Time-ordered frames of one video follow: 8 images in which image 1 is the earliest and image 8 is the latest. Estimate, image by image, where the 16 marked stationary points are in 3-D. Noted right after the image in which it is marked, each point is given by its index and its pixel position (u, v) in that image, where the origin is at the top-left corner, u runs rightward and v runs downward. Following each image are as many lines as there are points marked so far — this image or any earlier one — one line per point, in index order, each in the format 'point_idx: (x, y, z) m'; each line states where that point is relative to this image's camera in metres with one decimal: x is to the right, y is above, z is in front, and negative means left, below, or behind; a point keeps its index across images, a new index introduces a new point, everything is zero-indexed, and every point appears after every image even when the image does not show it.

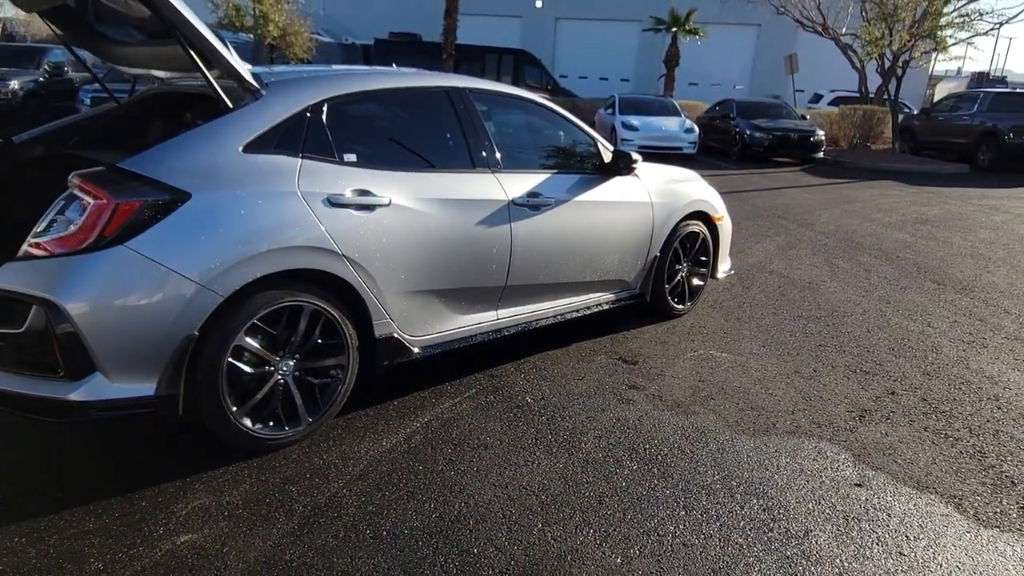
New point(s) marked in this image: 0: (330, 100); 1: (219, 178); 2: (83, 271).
0: (-0.9, +0.9, +3.5) m
1: (-1.2, +0.5, +3.0) m
2: (-1.6, +0.1, +2.8) m
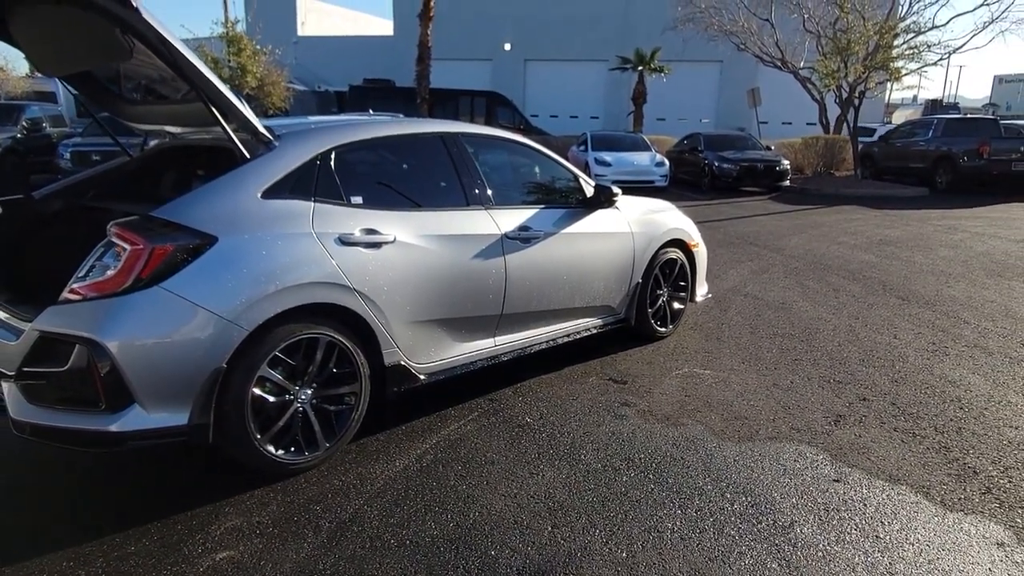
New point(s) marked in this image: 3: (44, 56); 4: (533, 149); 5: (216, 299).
0: (-0.9, +0.7, +3.8) m
1: (-1.2, +0.3, +3.3) m
2: (-1.6, -0.1, +3.0) m
3: (-2.4, +1.2, +3.8) m
4: (+0.1, +0.9, +4.9) m
5: (-1.3, -0.1, +3.2) m
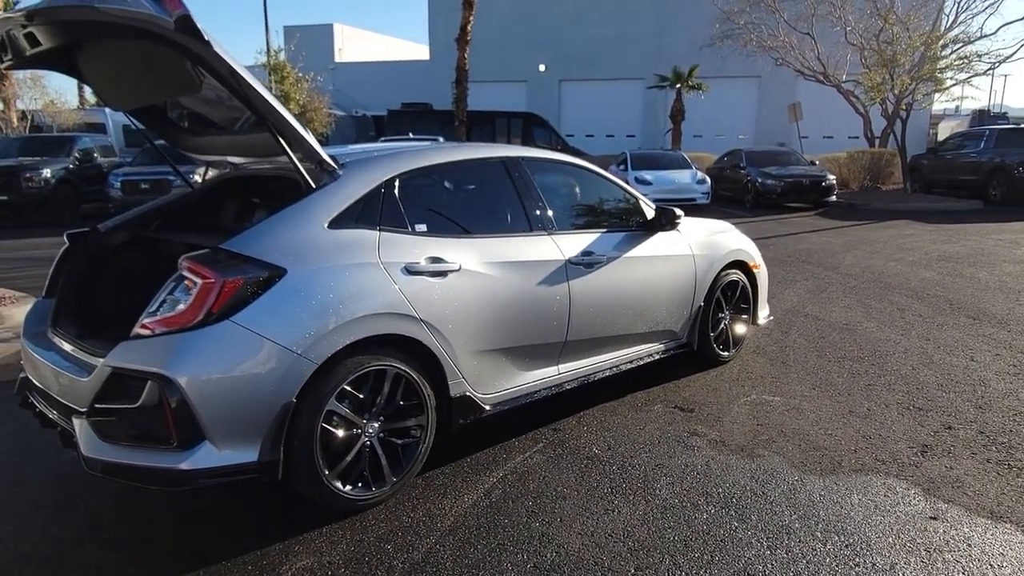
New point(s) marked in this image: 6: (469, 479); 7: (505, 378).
0: (-0.6, +0.6, +3.8) m
1: (-0.9, +0.2, +3.3) m
2: (-1.3, -0.2, +3.0) m
3: (-2.1, +1.0, +3.8) m
4: (+0.5, +0.8, +4.8) m
5: (-0.9, -0.2, +3.1) m
6: (-0.2, -1.0, +3.8) m
7: (0.0, -0.5, +4.1) m
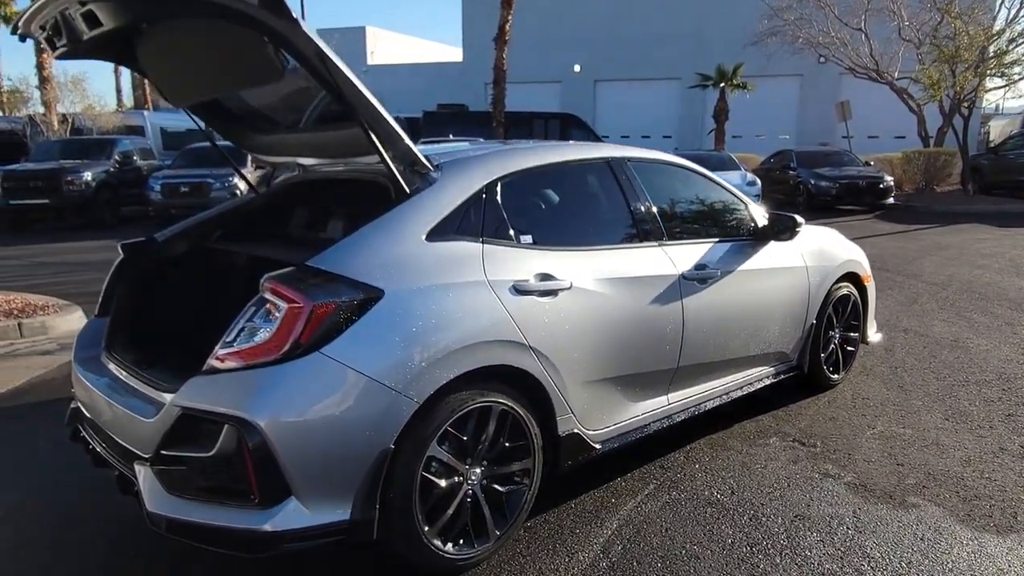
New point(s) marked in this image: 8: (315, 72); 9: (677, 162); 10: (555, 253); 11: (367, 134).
0: (0.0, +0.5, +3.3) m
1: (-0.4, +0.1, +2.8) m
2: (-0.8, -0.3, +2.5) m
3: (-1.5, +0.9, +3.4) m
4: (+1.1, +0.7, +4.3) m
5: (-0.5, -0.3, +2.6) m
6: (+0.3, -1.1, +3.2) m
7: (+0.5, -0.6, +3.5) m
8: (-0.7, +0.8, +2.7) m
9: (+0.9, +0.7, +4.2) m
10: (+0.2, +0.2, +3.3) m
11: (-0.6, +0.6, +2.9) m
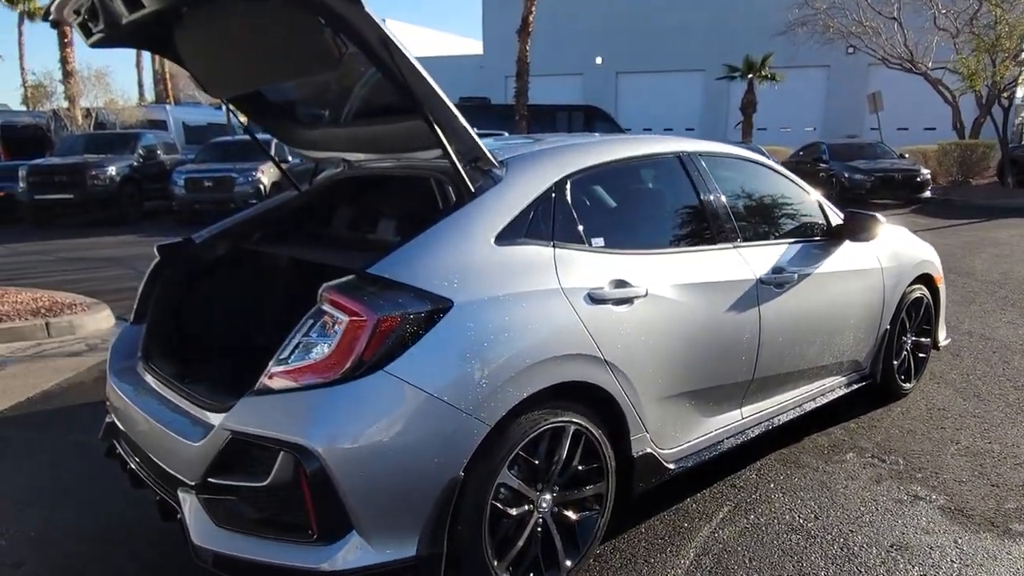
0: (+0.2, +0.5, +3.0) m
1: (-0.1, 0.0, +2.5) m
2: (-0.5, -0.3, +2.2) m
3: (-1.2, +0.9, +3.1) m
4: (+1.4, +0.6, +4.0) m
5: (-0.2, -0.3, +2.3) m
6: (+0.6, -1.1, +3.0) m
7: (+0.8, -0.6, +3.3) m
8: (-0.4, +0.8, +2.4) m
9: (+1.2, +0.7, +3.9) m
10: (+0.5, +0.1, +3.0) m
11: (-0.3, +0.6, +2.6) m
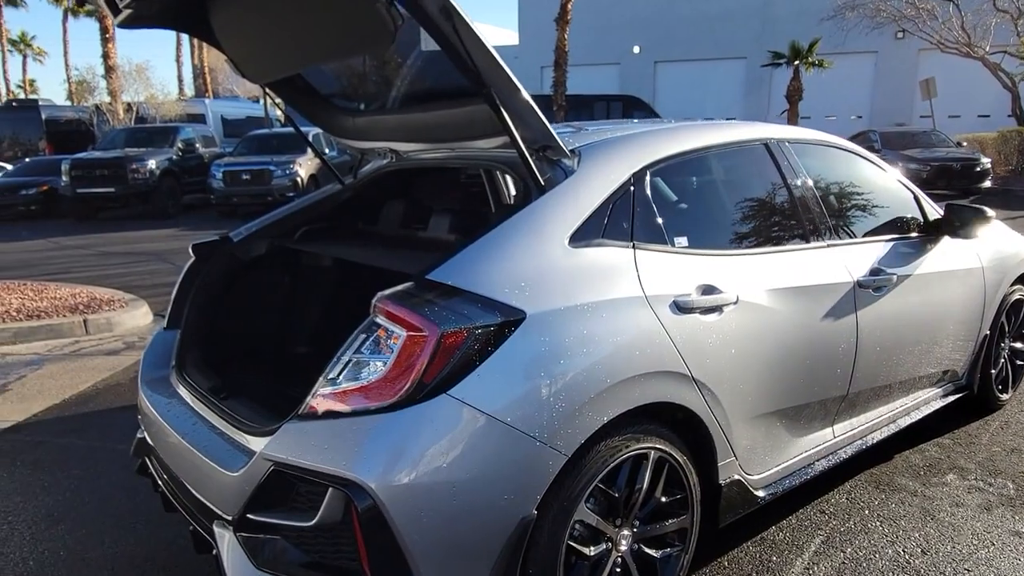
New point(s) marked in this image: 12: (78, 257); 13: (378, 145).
0: (+0.5, +0.4, +2.6) m
1: (+0.1, 0.0, +2.2) m
2: (-0.3, -0.4, +1.9) m
3: (-1.0, +0.9, +2.8) m
4: (+1.7, +0.6, +3.6) m
5: (0.0, -0.3, +2.0) m
6: (+0.8, -1.1, +2.6) m
7: (+1.0, -0.6, +2.9) m
8: (-0.2, +0.7, +2.1) m
9: (+1.5, +0.7, +3.5) m
10: (+0.7, +0.1, +2.6) m
11: (-0.1, +0.6, +2.3) m
12: (-6.9, +0.5, +11.6) m
13: (-0.6, +0.7, +3.4) m
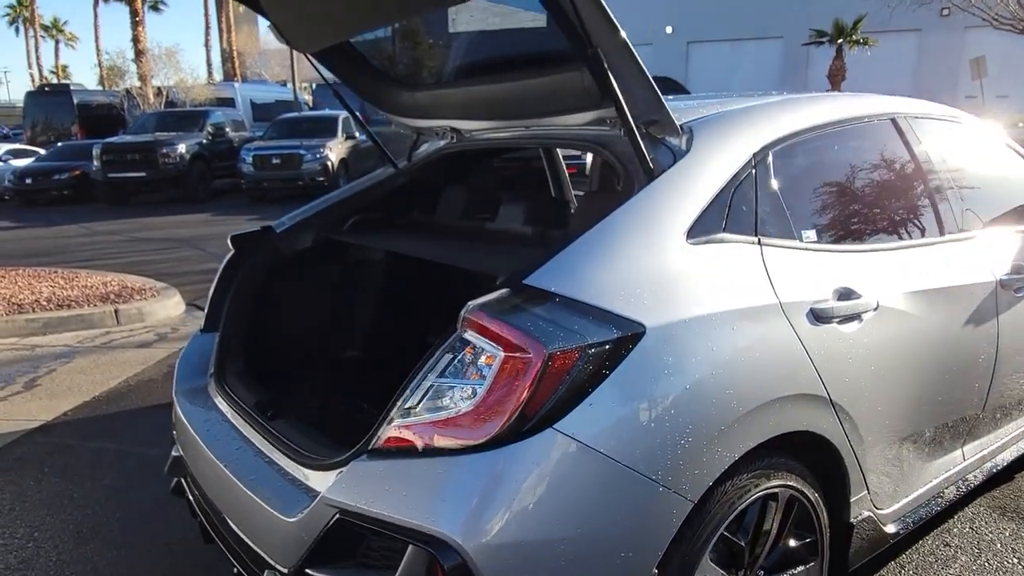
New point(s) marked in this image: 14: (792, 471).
0: (+0.8, +0.4, +2.2) m
1: (+0.4, 0.0, +1.8) m
2: (-0.1, -0.4, +1.5) m
3: (-0.7, +0.9, +2.4) m
4: (+2.0, +0.6, +3.1) m
5: (+0.3, -0.4, +1.6) m
6: (+1.1, -1.1, +2.2) m
7: (+1.3, -0.6, +2.5) m
8: (+0.1, +0.7, +1.7) m
9: (+1.8, +0.7, +3.0) m
10: (+1.0, +0.1, +2.2) m
11: (+0.2, +0.5, +1.9) m
12: (-6.3, +0.7, +11.4) m
13: (-0.3, +0.7, +3.0) m
14: (+0.8, -0.5, +2.0) m
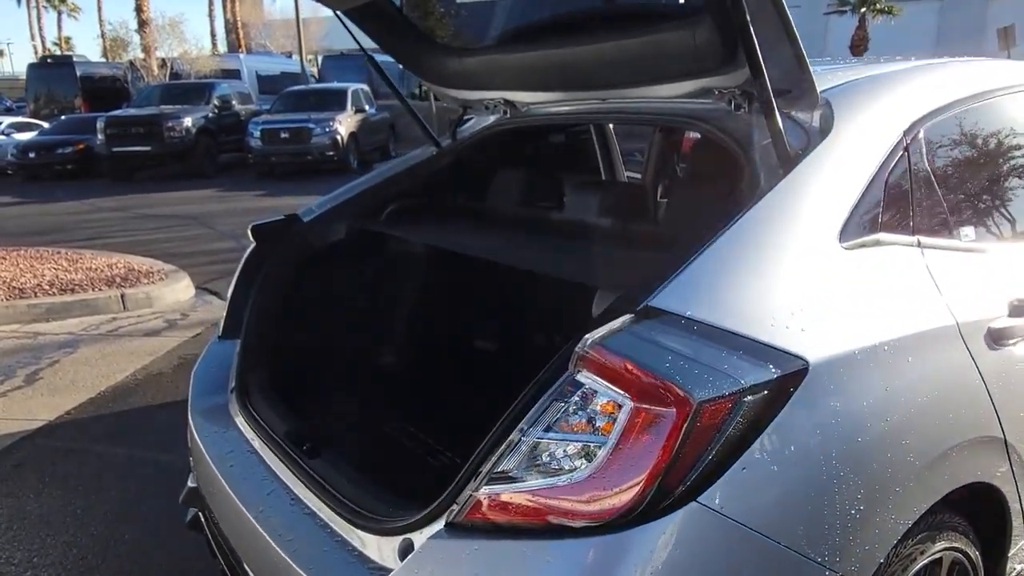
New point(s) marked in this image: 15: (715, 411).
0: (+1.0, +0.4, +1.8) m
1: (+0.6, 0.0, +1.4) m
2: (+0.1, -0.4, +1.2) m
3: (-0.5, +0.9, +2.0) m
4: (+2.2, +0.6, +2.6) m
5: (+0.5, -0.4, +1.2) m
6: (+1.3, -1.1, +1.9) m
7: (+1.5, -0.7, +2.1) m
8: (+0.3, +0.7, +1.3) m
9: (+2.1, +0.7, +2.6) m
10: (+1.2, +0.1, +1.8) m
11: (+0.4, +0.5, +1.4) m
12: (-6.0, +1.0, +11.1) m
13: (-0.1, +0.7, +2.6) m
14: (+1.0, -0.5, +1.6) m
15: (+0.3, -0.2, +1.2) m
